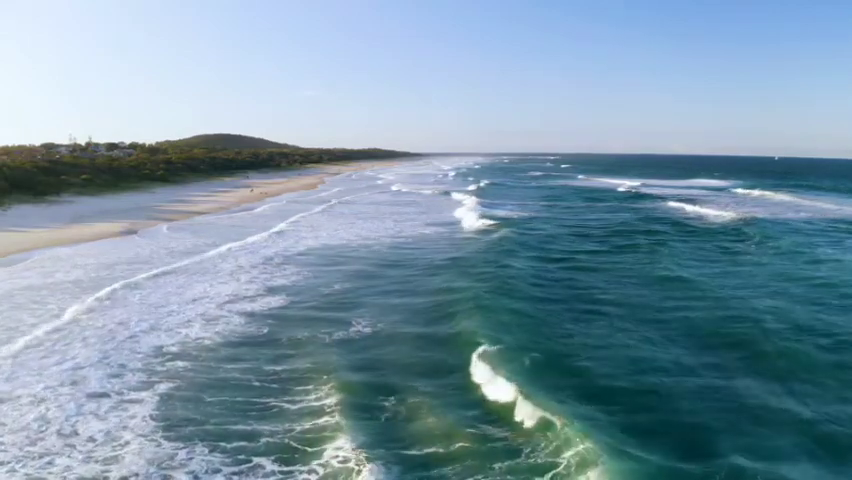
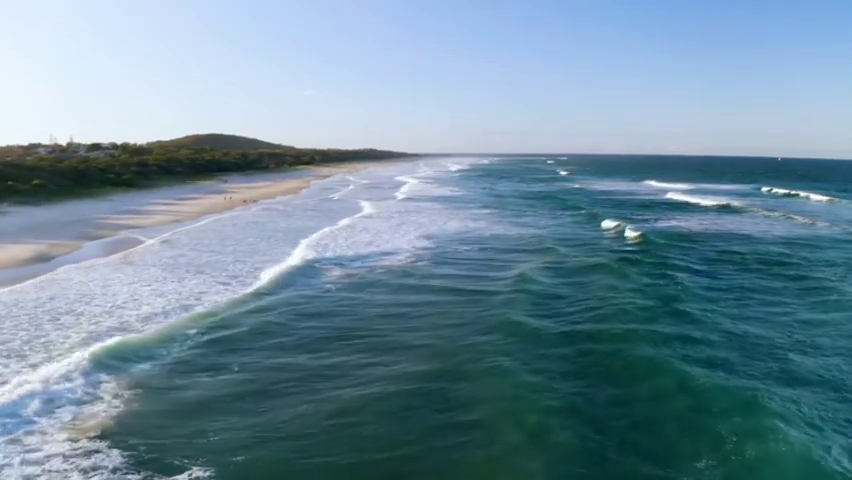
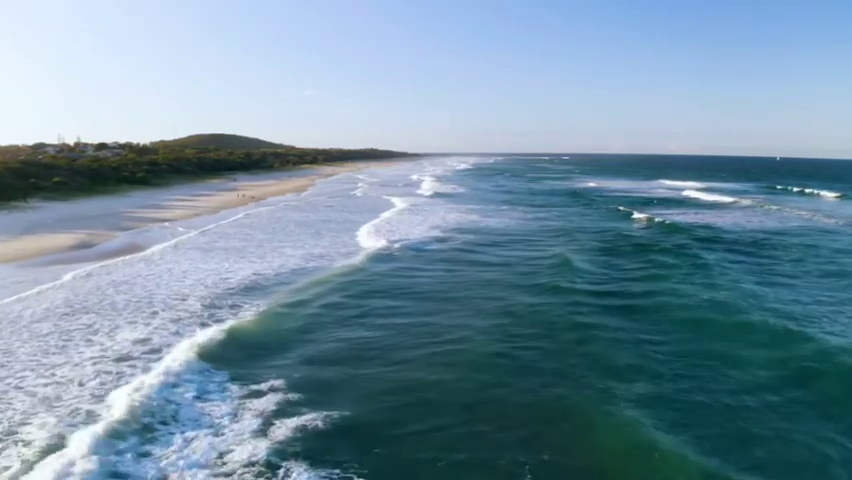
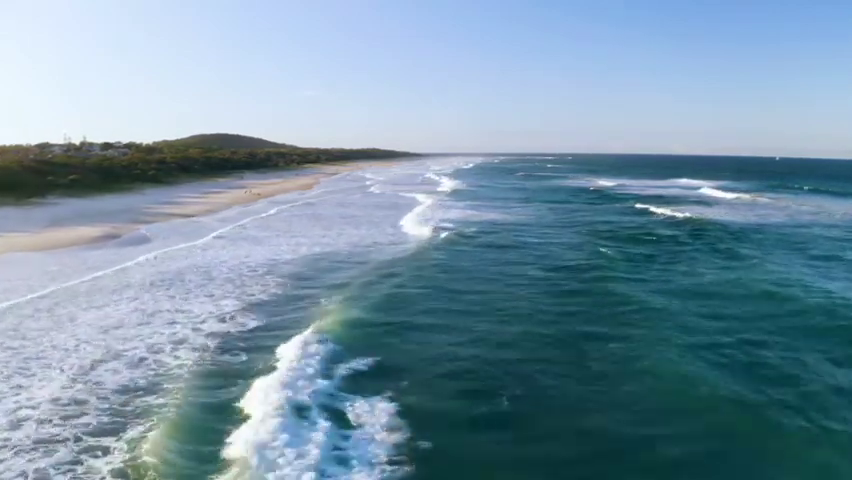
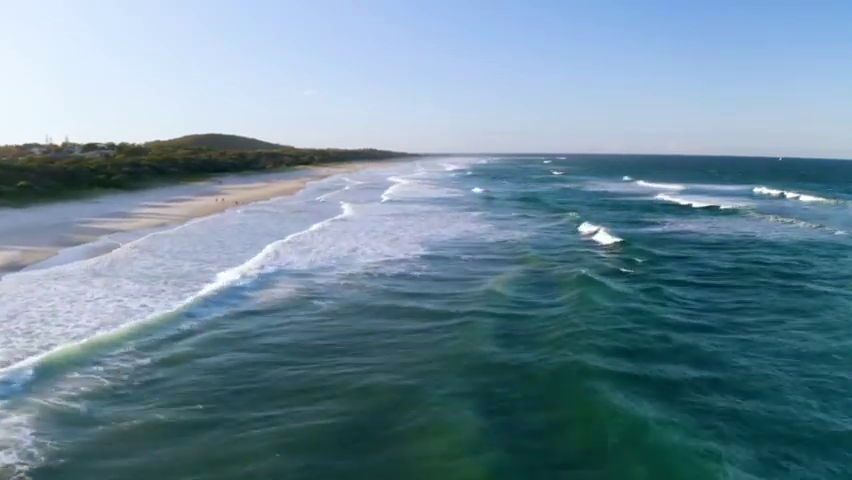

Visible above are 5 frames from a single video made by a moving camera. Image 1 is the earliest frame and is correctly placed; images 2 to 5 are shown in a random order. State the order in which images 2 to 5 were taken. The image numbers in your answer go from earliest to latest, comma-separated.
4, 3, 2, 5
